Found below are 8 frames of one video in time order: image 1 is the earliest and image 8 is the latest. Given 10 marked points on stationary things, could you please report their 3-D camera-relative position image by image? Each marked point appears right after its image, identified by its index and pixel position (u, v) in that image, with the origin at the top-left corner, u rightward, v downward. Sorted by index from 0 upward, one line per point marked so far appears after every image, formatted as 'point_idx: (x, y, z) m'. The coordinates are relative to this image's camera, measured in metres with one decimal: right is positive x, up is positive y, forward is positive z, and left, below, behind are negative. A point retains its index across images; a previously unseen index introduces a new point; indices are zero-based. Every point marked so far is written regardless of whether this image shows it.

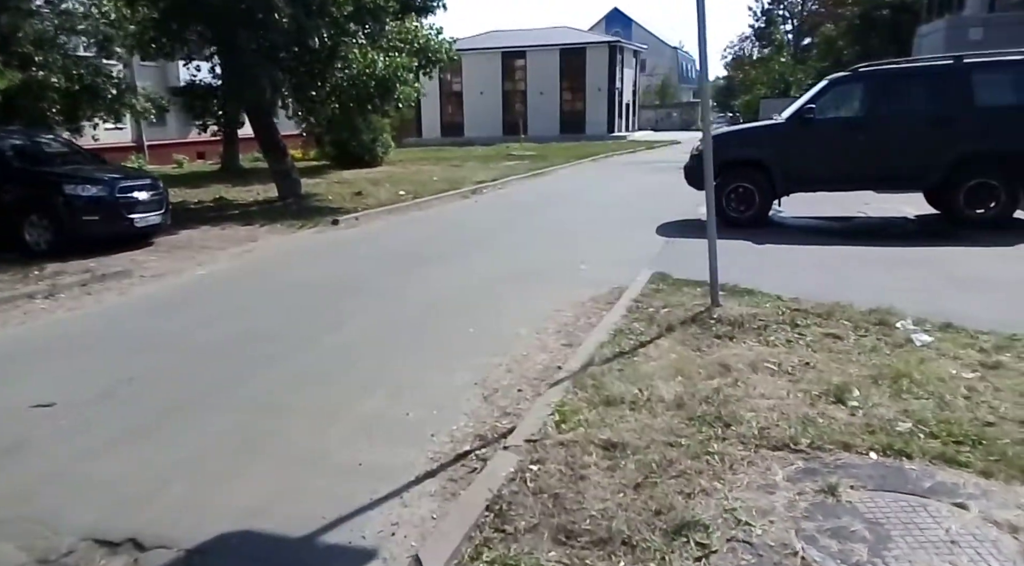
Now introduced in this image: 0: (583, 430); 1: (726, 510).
0: (+0.3, -0.7, +3.6) m
1: (+0.8, -0.8, +2.7) m
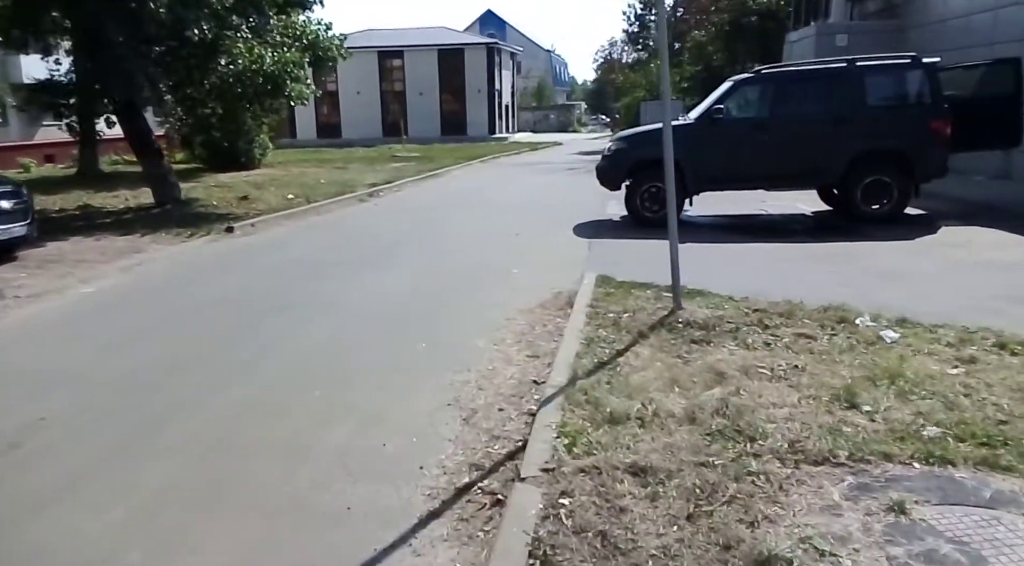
0: (+0.4, -0.7, +3.3) m
1: (+0.9, -0.8, +2.5) m
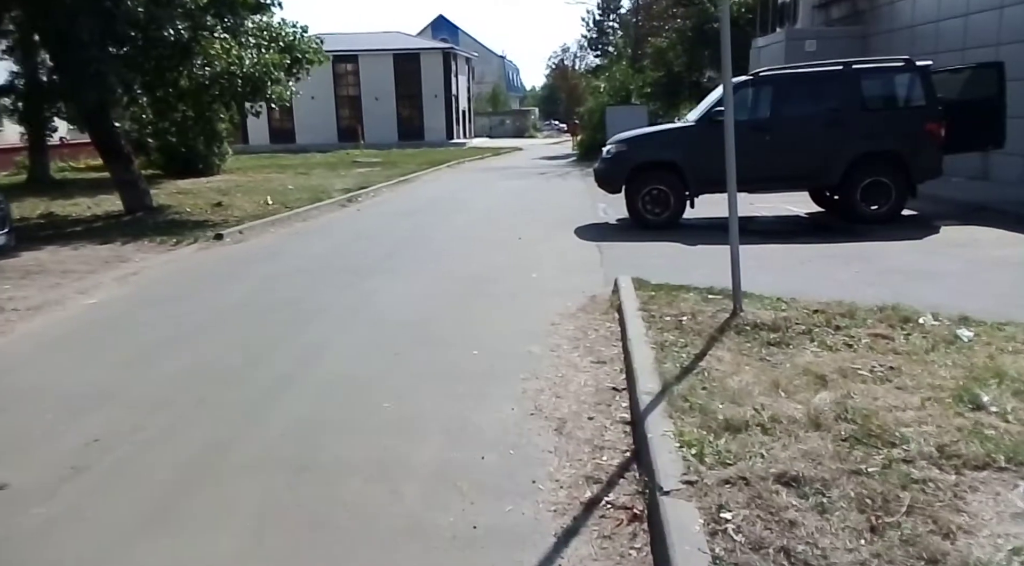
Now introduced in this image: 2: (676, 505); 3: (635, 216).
0: (+0.9, -0.8, +3.2) m
1: (+1.5, -0.8, +2.3) m
2: (+0.6, -0.8, +2.9) m
3: (+2.0, +1.1, +12.0) m
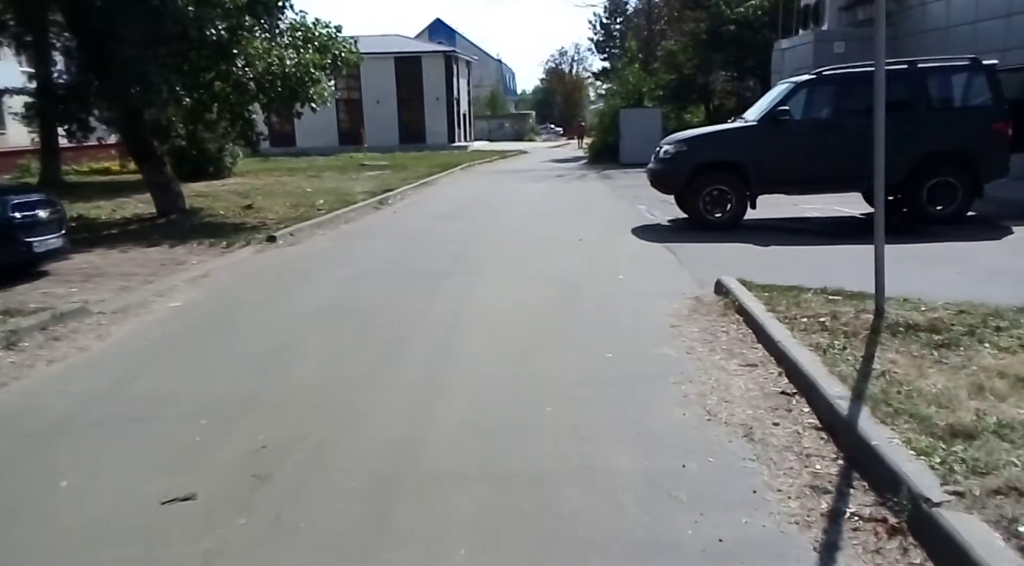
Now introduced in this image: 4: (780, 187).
0: (+1.9, -0.7, +3.0) m
1: (+2.5, -0.8, +2.2) m
2: (+1.6, -0.8, +2.7) m
3: (+2.9, +1.0, +11.8) m
4: (+4.1, +1.5, +11.6) m
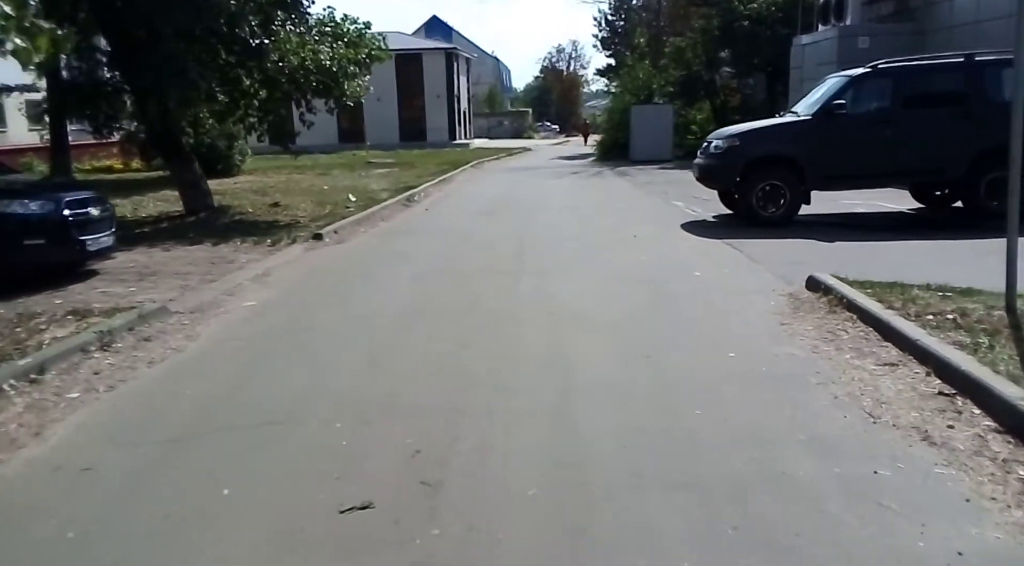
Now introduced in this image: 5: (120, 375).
0: (+2.7, -0.7, +2.8) m
1: (+3.3, -0.8, +2.0) m
2: (+2.4, -0.8, +2.5) m
3: (+3.7, +1.1, +11.6) m
4: (+4.9, +1.5, +11.4) m
5: (-2.7, -0.6, +5.1) m
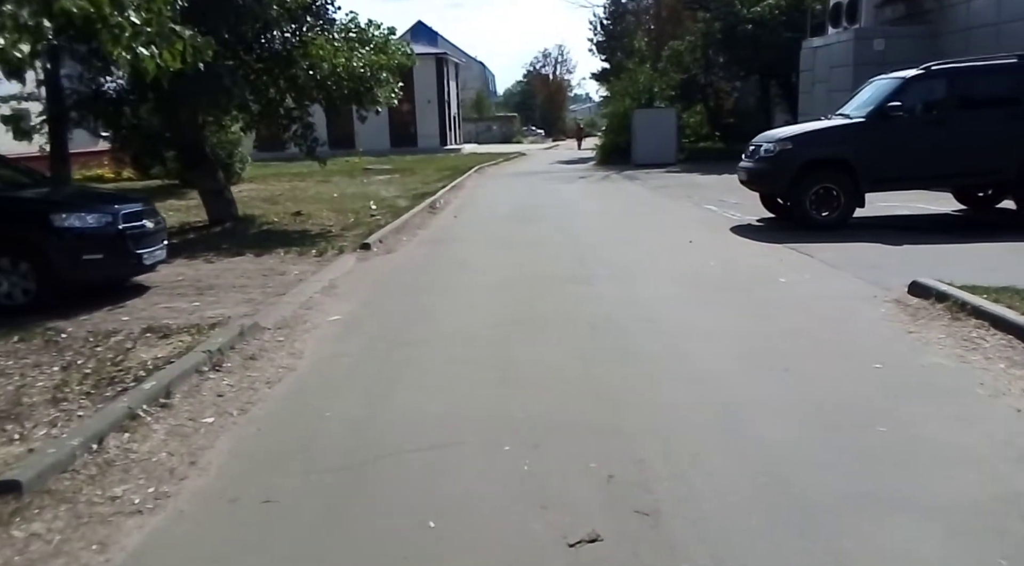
0: (+3.7, -0.8, +2.7) m
1: (+4.3, -0.8, +1.9) m
2: (+3.4, -0.9, +2.4) m
3: (+4.5, +1.0, +11.5) m
4: (+5.7, +1.5, +11.4) m
5: (-1.7, -0.8, +4.9) m
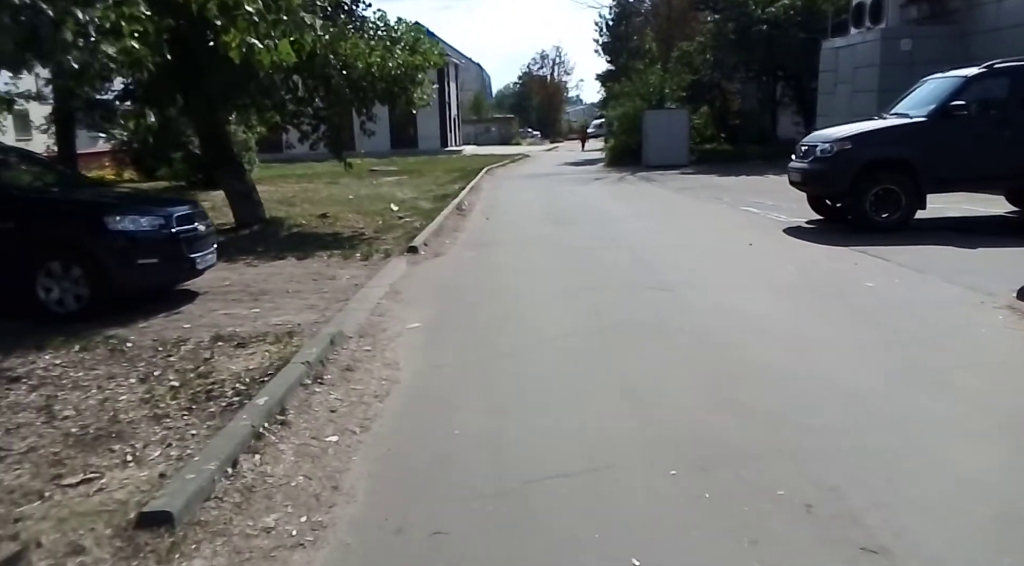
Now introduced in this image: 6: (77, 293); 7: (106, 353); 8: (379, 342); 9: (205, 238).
0: (+4.5, -0.8, +2.4) m
1: (+5.2, -0.8, +1.6) m
2: (+4.2, -0.9, +2.1) m
3: (+5.2, +1.0, +11.3) m
4: (+6.5, +1.4, +11.1) m
5: (-0.9, -0.8, +4.6) m
6: (-4.8, -0.1, +8.3) m
7: (-3.7, -0.6, +6.7) m
8: (-1.1, -0.5, +6.3) m
9: (-3.8, +0.6, +9.2) m
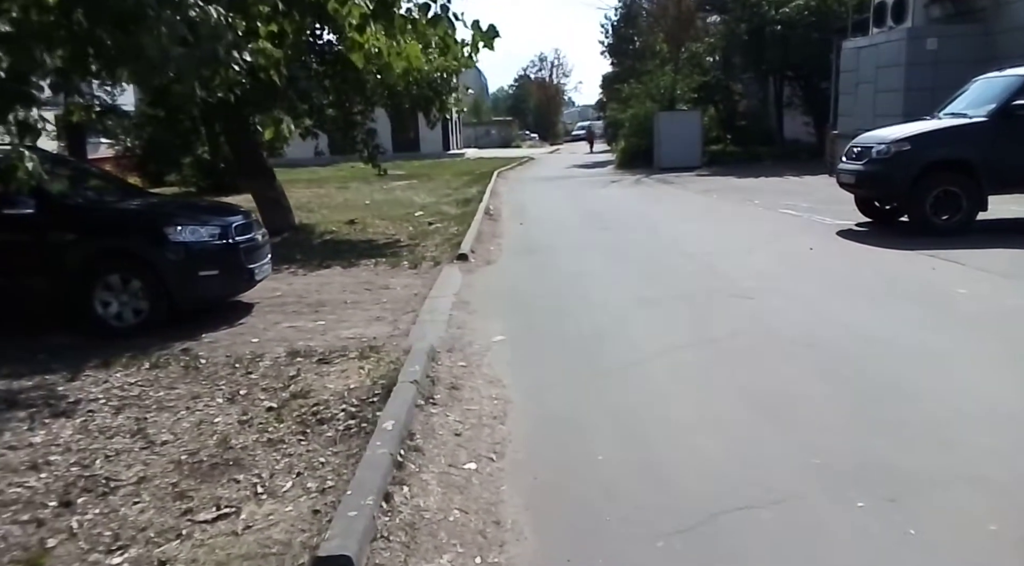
0: (+5.3, -0.8, +2.2) m
1: (+6.0, -0.9, +1.4) m
2: (+5.0, -0.9, +1.9) m
3: (+6.0, +0.9, +11.0) m
4: (+7.2, +1.4, +10.9) m
5: (-0.1, -0.9, +4.3) m
6: (-4.0, -0.2, +8.0) m
7: (-2.9, -0.8, +6.5) m
8: (-0.3, -0.6, +6.0) m
9: (-3.0, +0.4, +9.0) m
